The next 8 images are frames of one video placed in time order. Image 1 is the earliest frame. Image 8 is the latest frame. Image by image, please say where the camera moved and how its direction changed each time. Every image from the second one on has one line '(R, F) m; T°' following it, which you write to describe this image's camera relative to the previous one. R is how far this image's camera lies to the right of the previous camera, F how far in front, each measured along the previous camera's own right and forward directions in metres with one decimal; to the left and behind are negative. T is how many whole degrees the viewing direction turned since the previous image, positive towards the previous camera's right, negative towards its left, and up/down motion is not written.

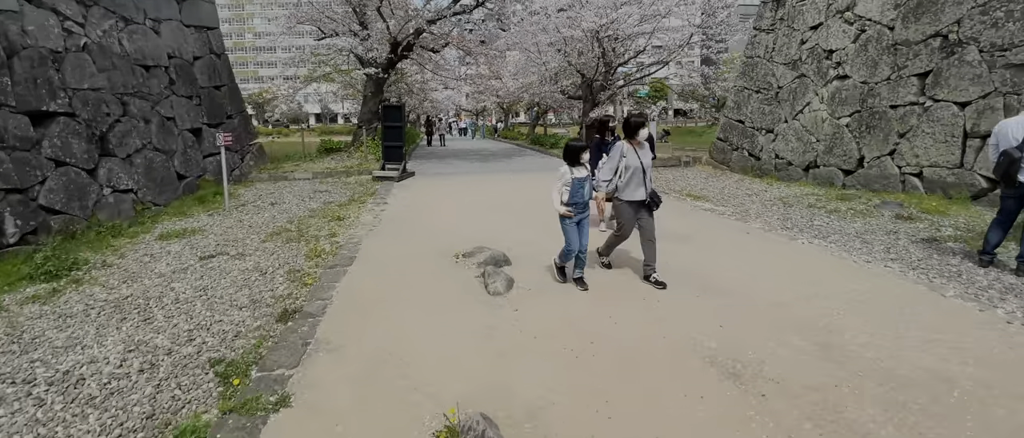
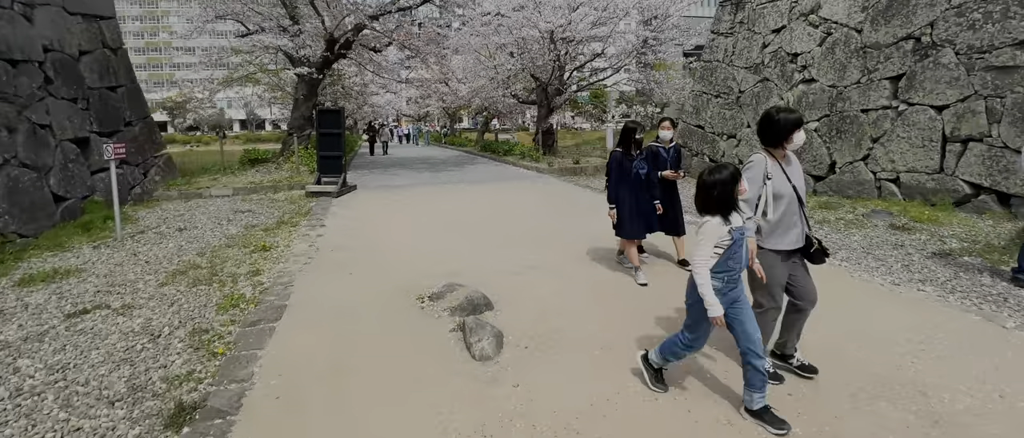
(-0.3, +1.0) m; +7°
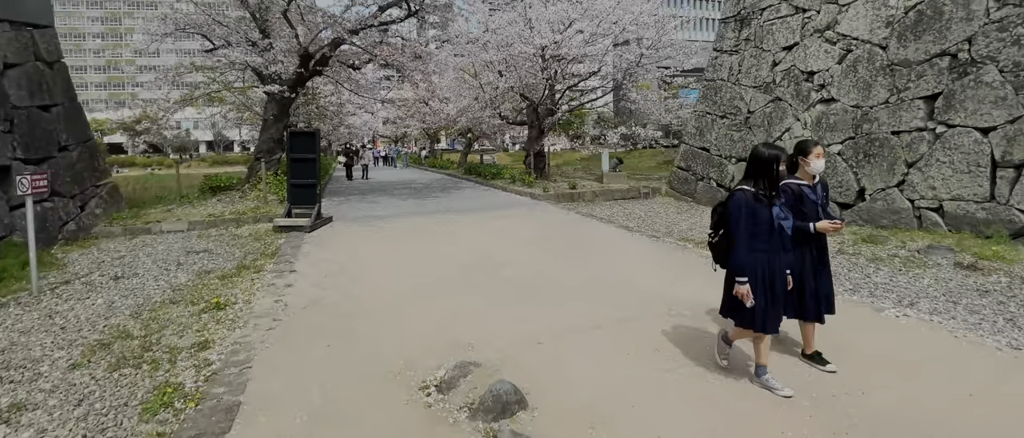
(-0.4, +1.0) m; +3°
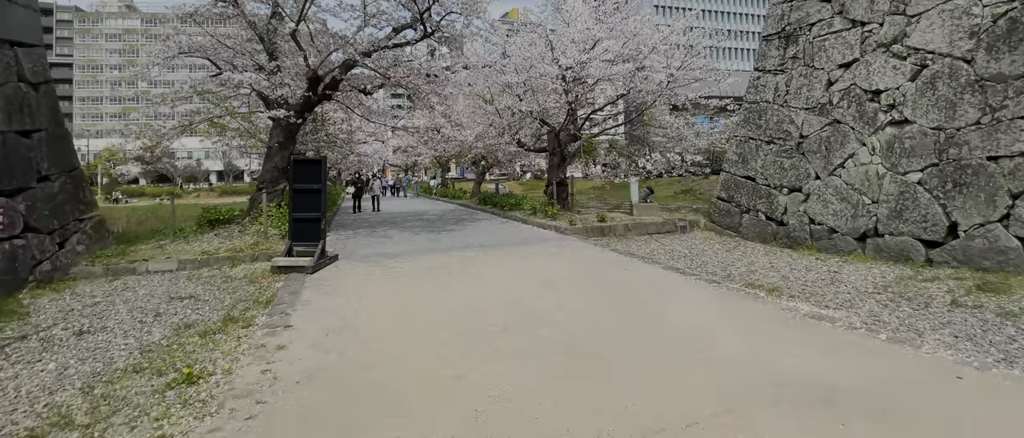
(-0.3, +1.0) m; -1°
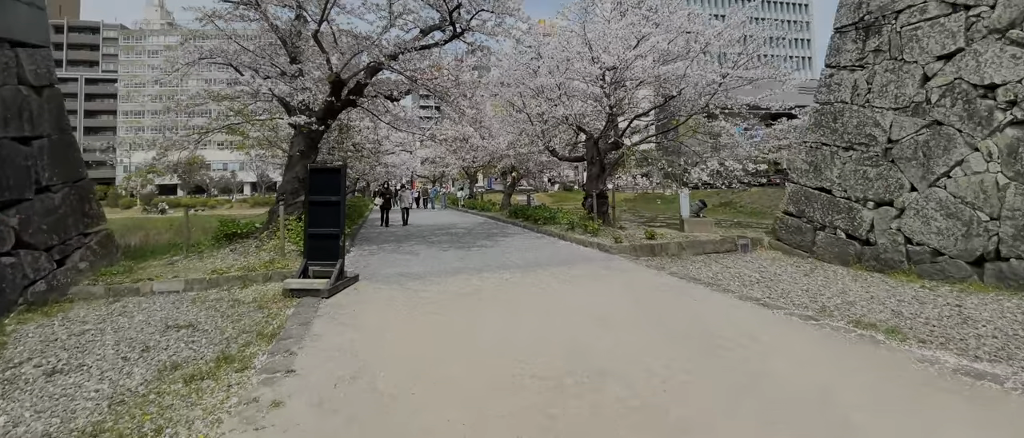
(-0.2, +0.9) m; -3°
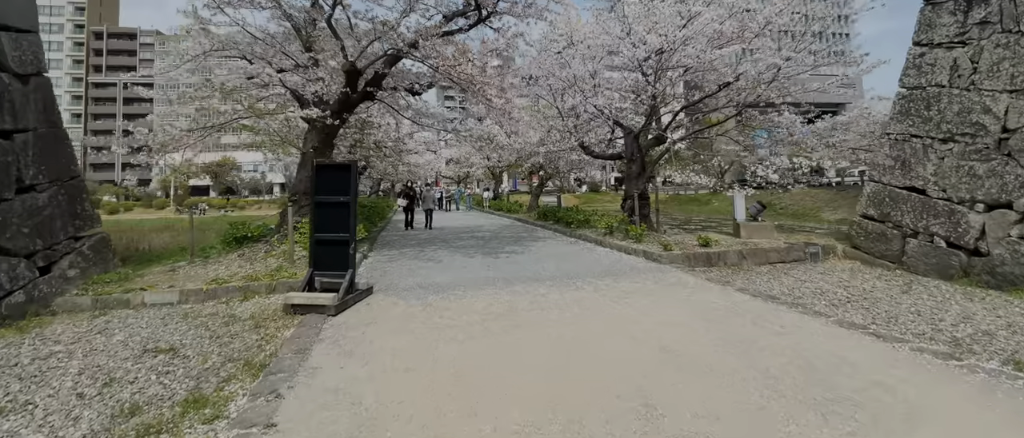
(-0.2, +0.9) m; -3°
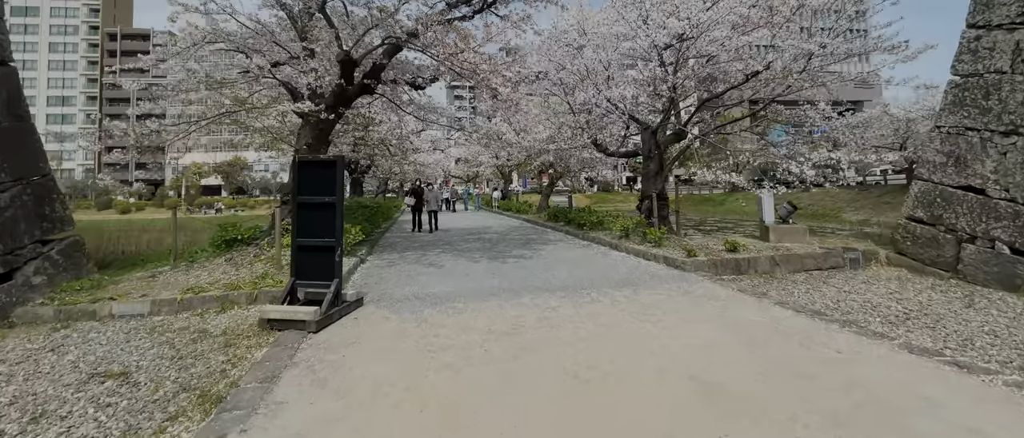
(0.0, +0.6) m; -1°
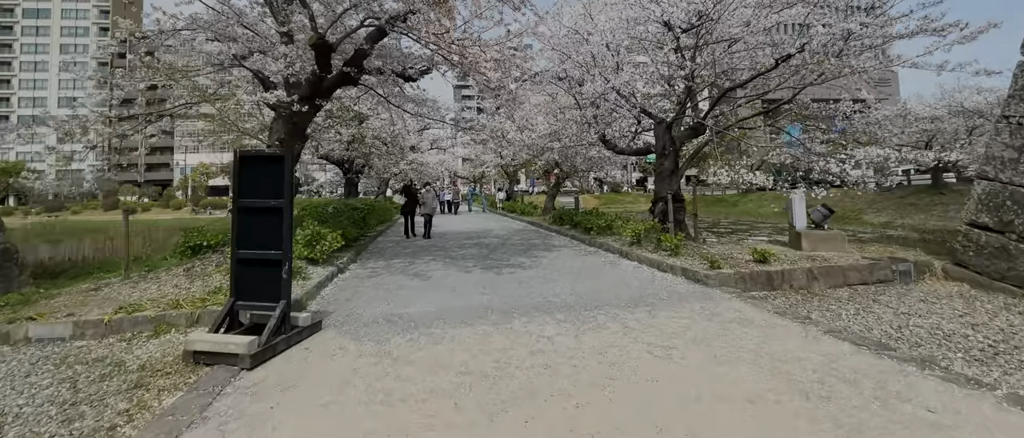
(+0.2, +0.9) m; -1°
